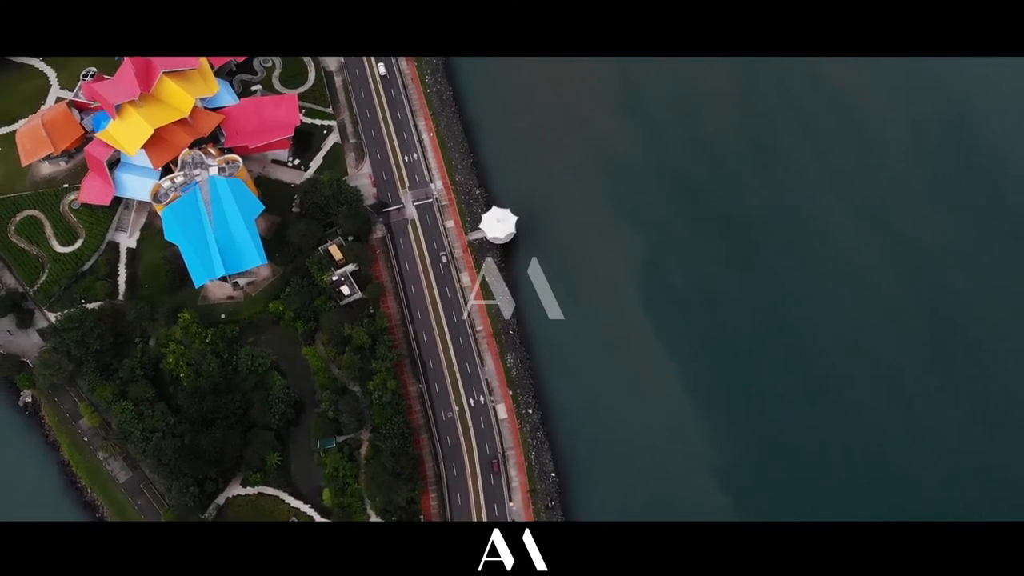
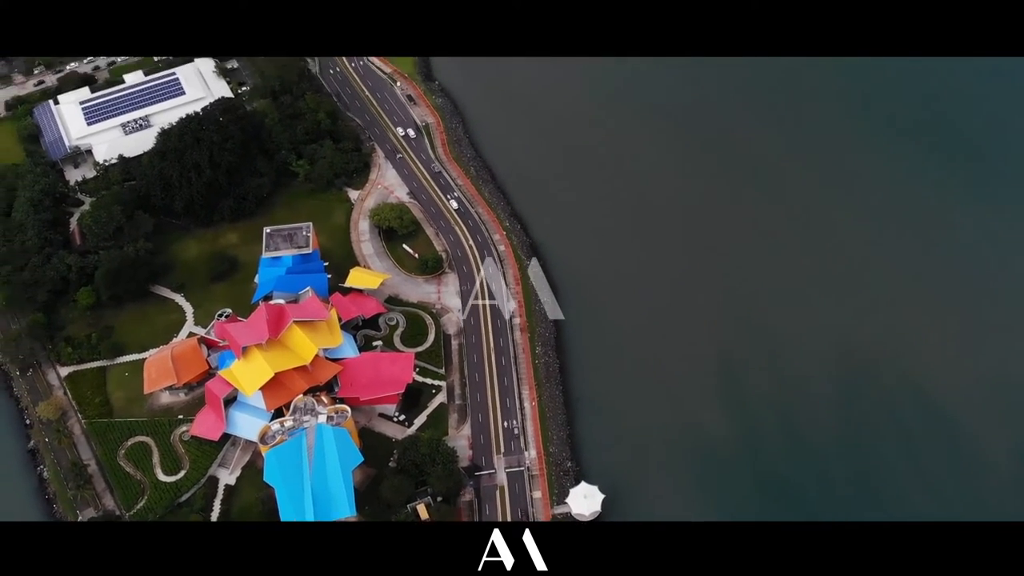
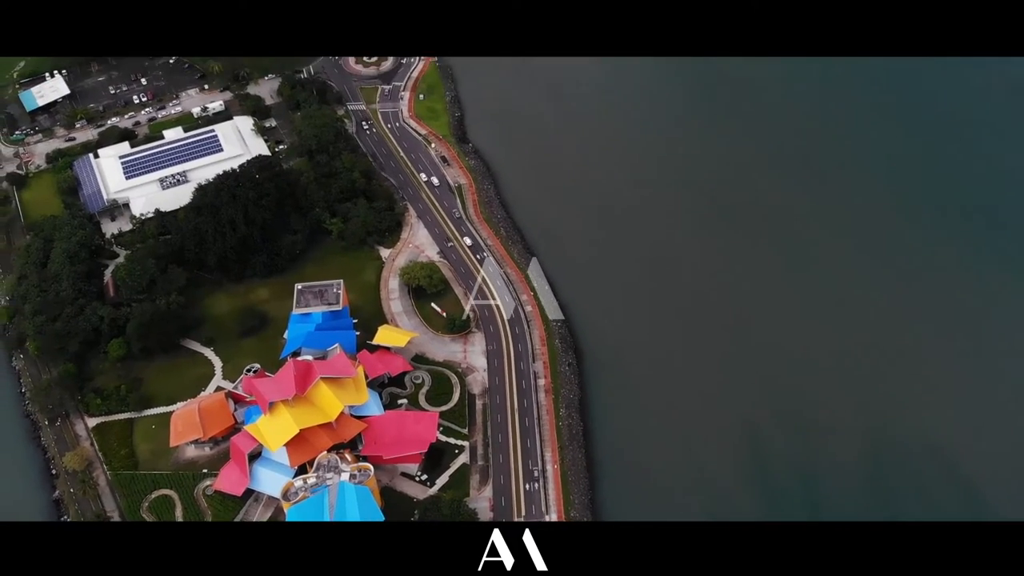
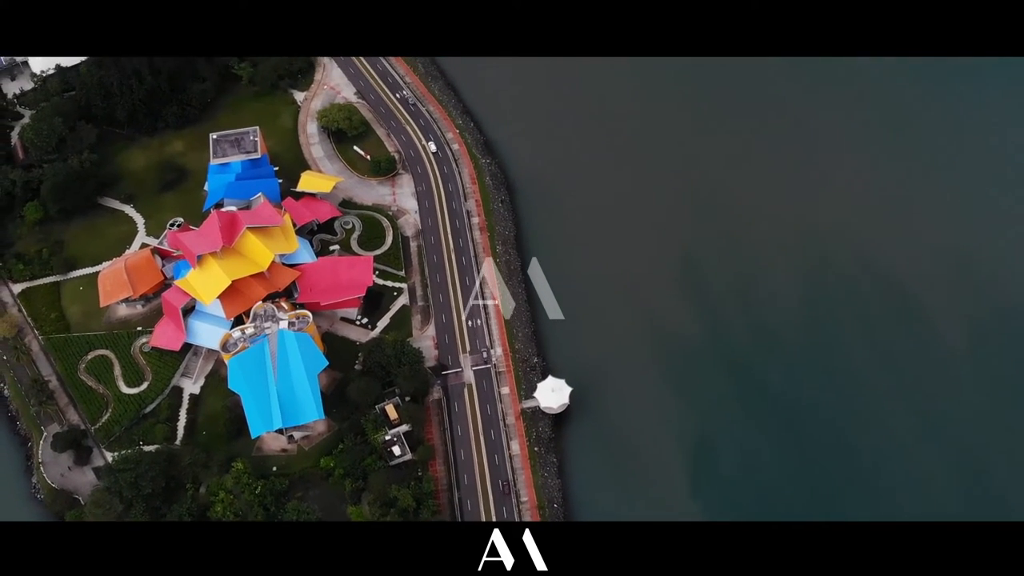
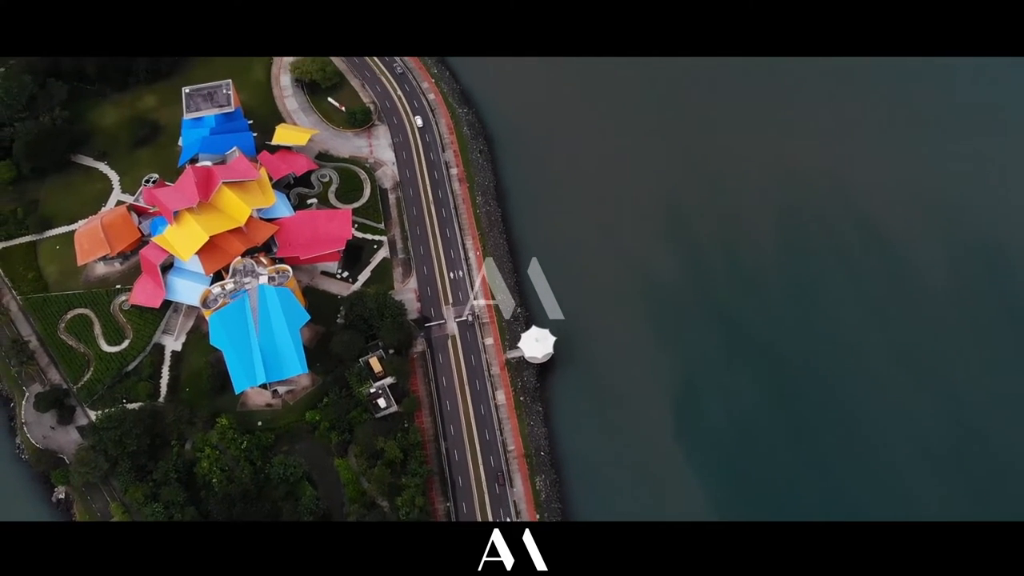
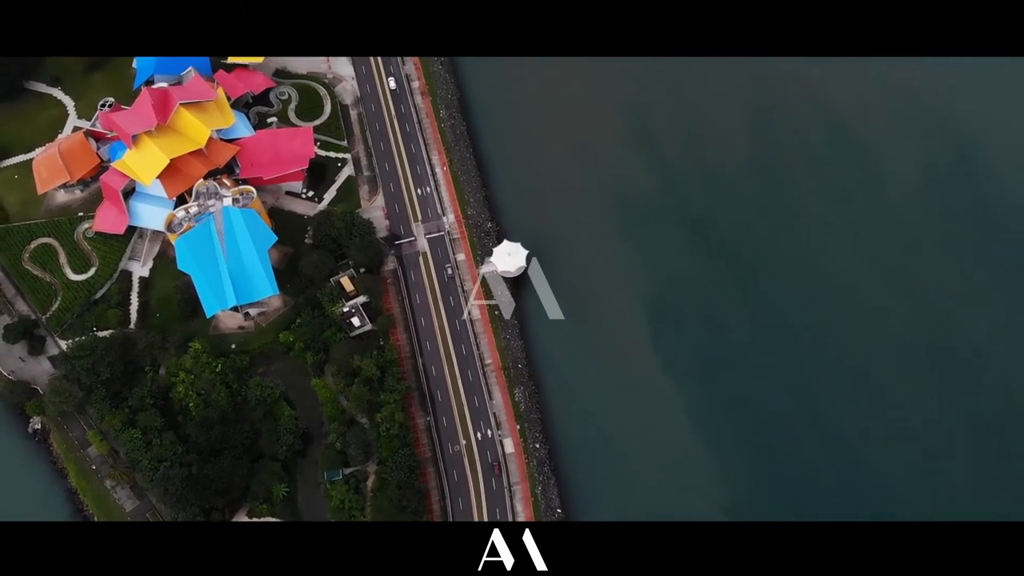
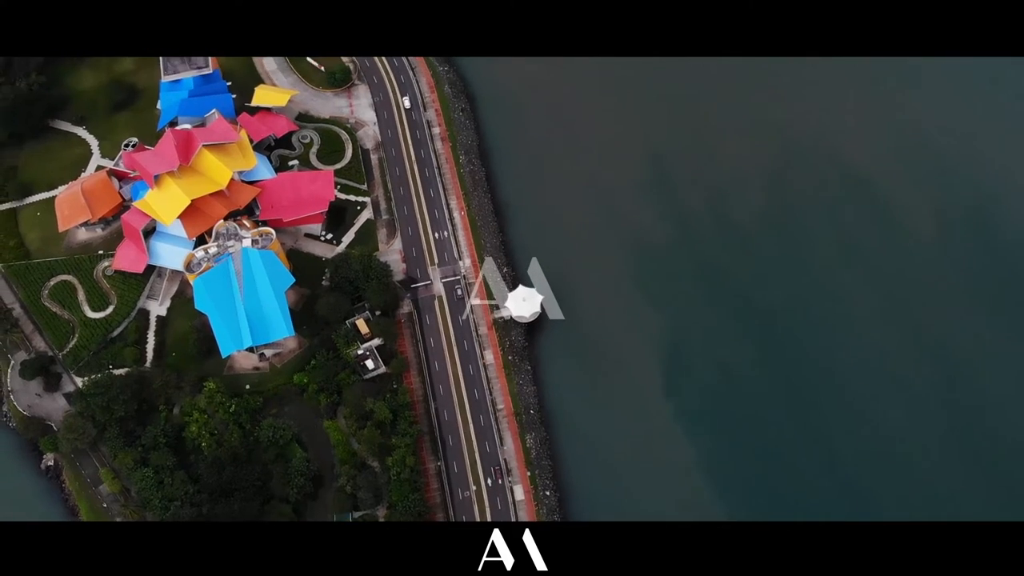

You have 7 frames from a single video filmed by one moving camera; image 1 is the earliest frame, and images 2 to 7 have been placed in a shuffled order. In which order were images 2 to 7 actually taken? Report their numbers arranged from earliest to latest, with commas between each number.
6, 7, 5, 4, 2, 3
